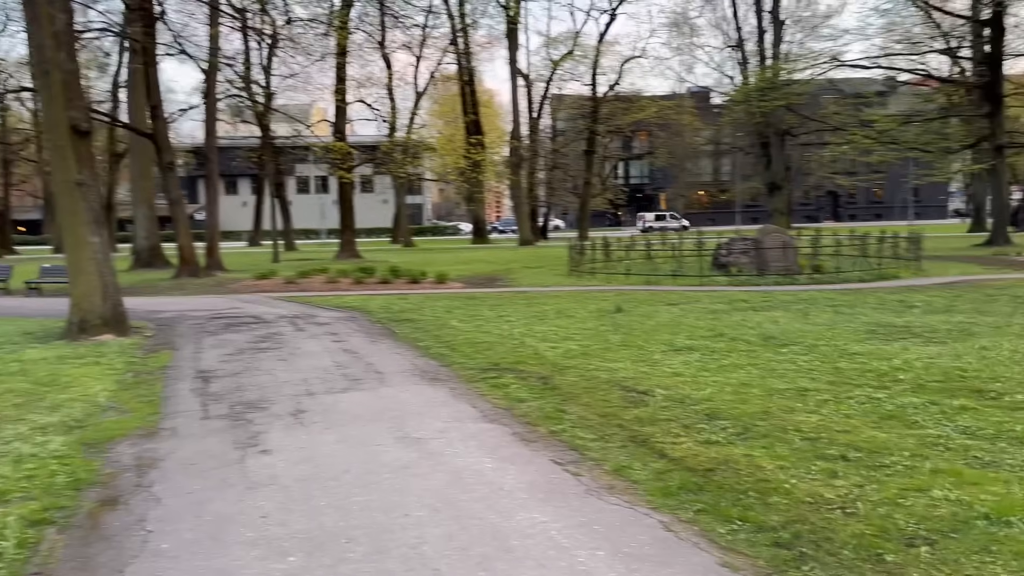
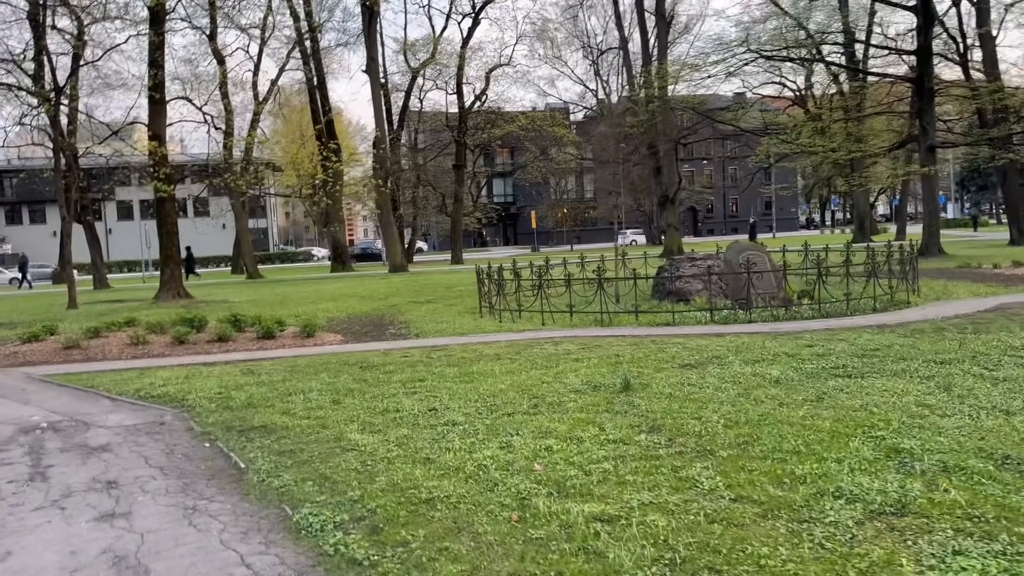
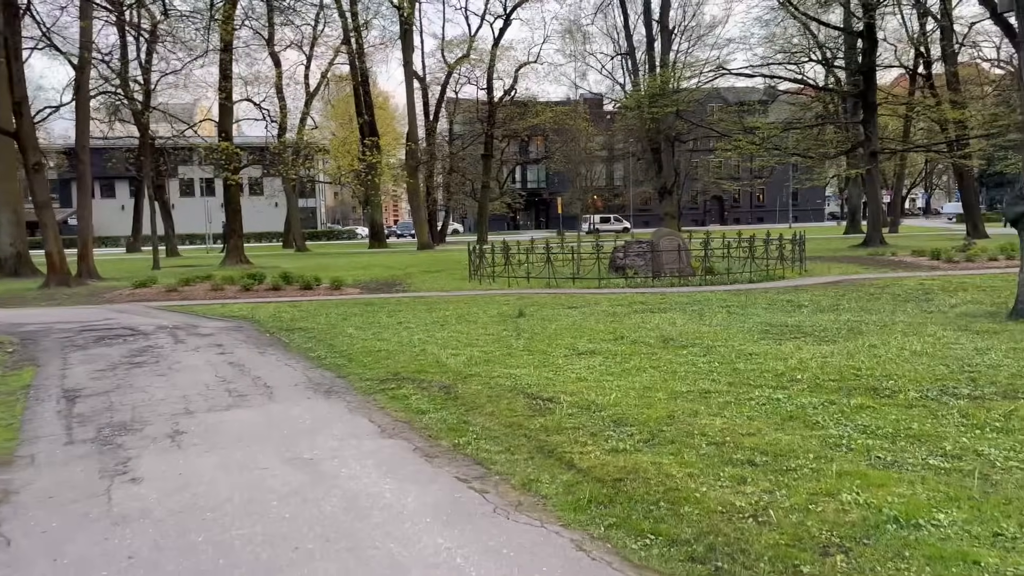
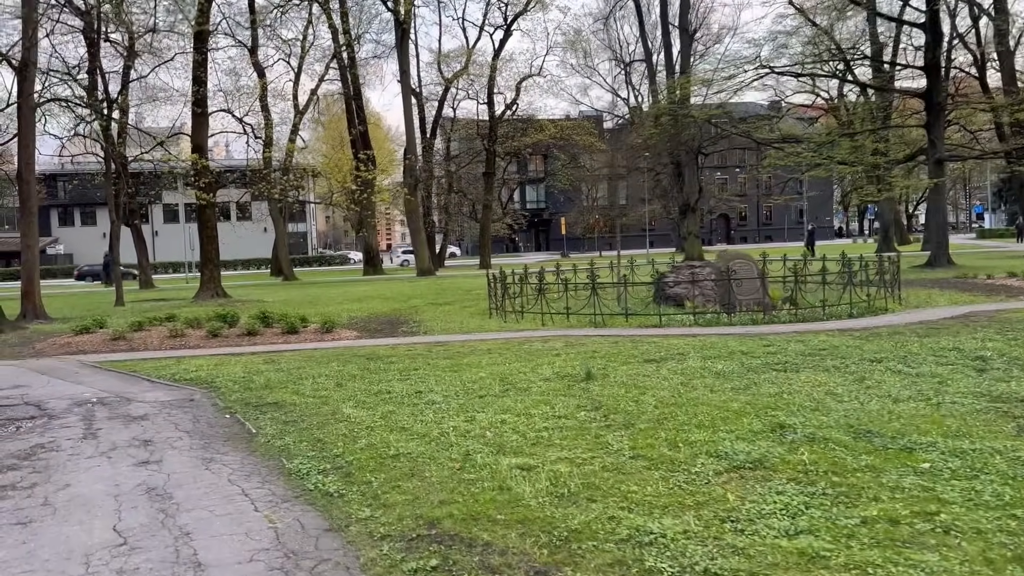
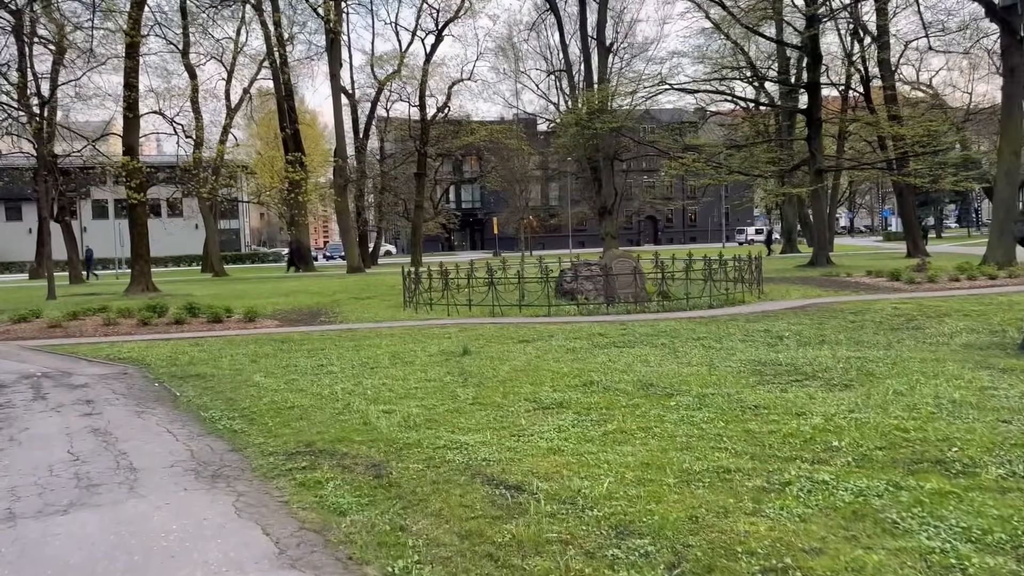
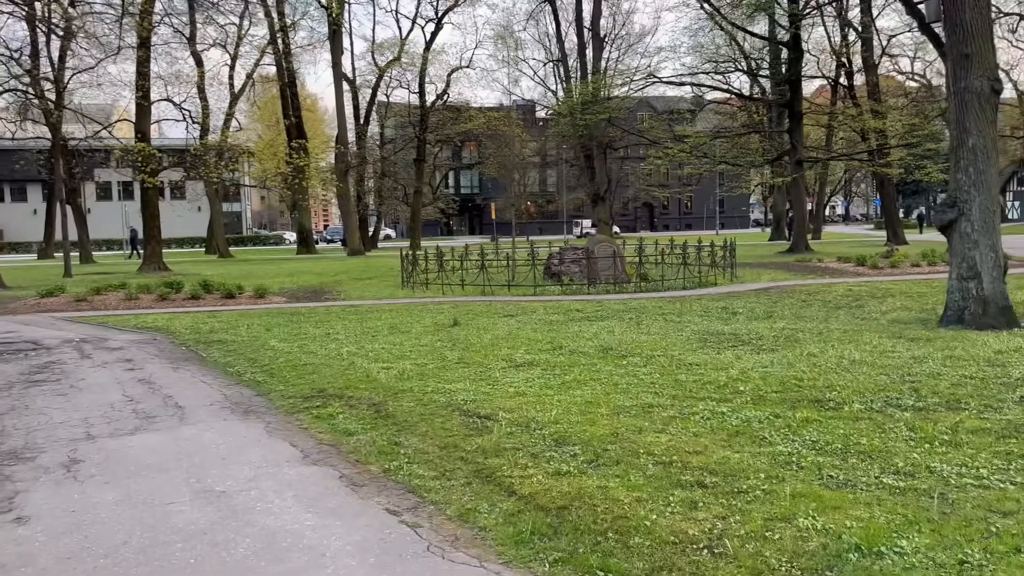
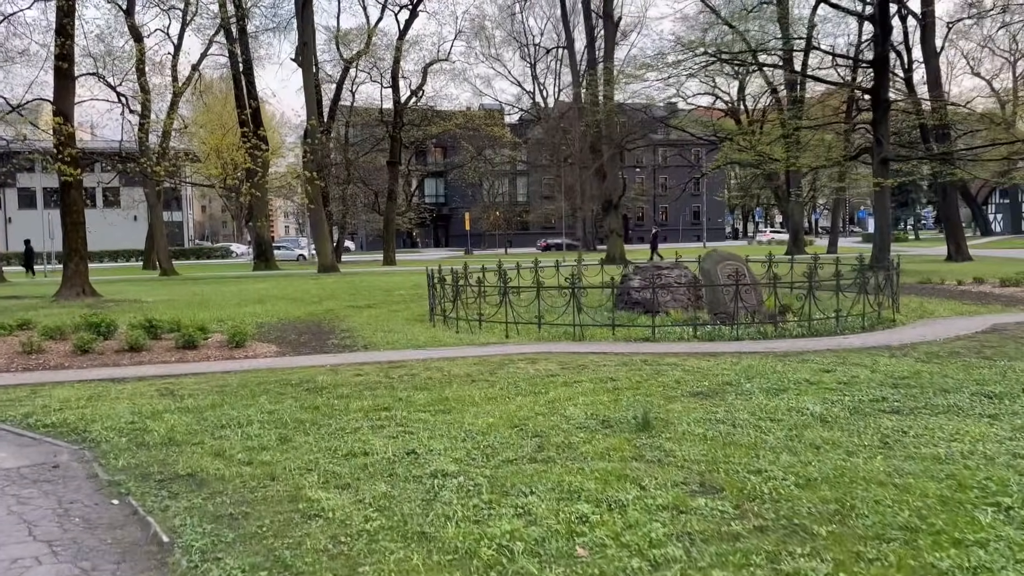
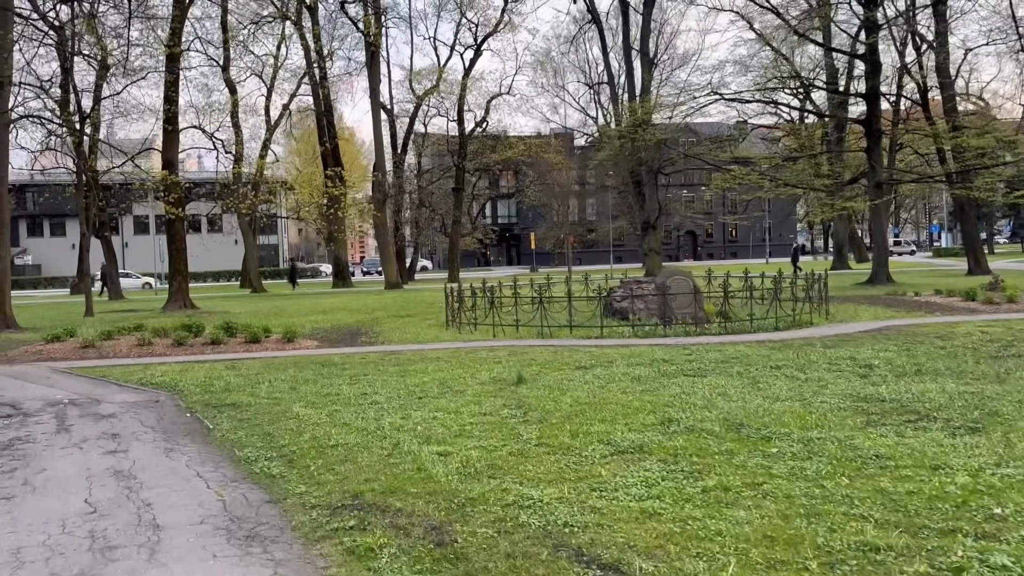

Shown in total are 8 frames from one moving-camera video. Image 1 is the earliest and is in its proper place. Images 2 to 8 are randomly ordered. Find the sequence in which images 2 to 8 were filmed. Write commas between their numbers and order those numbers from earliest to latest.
3, 6, 5, 8, 4, 2, 7
